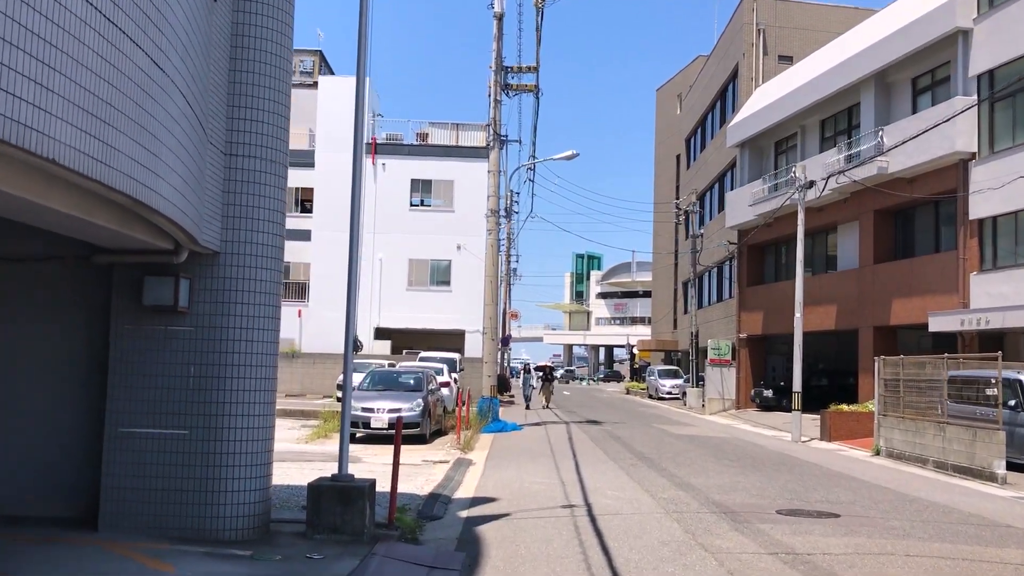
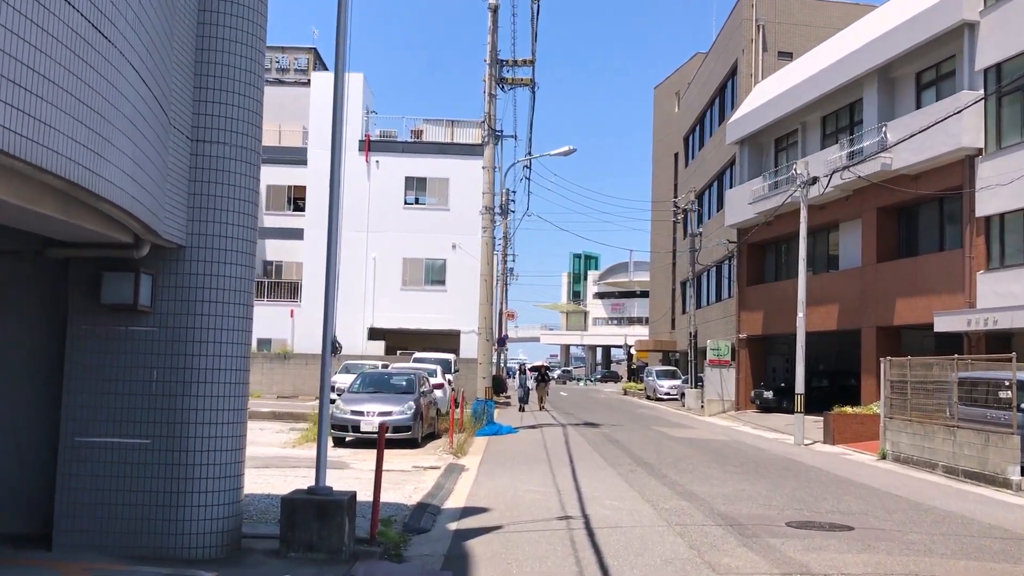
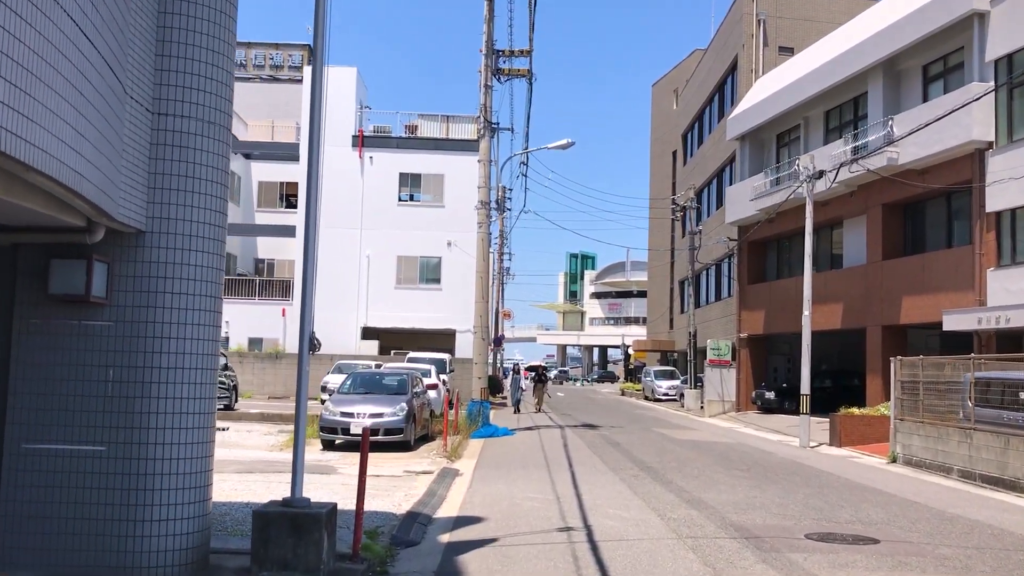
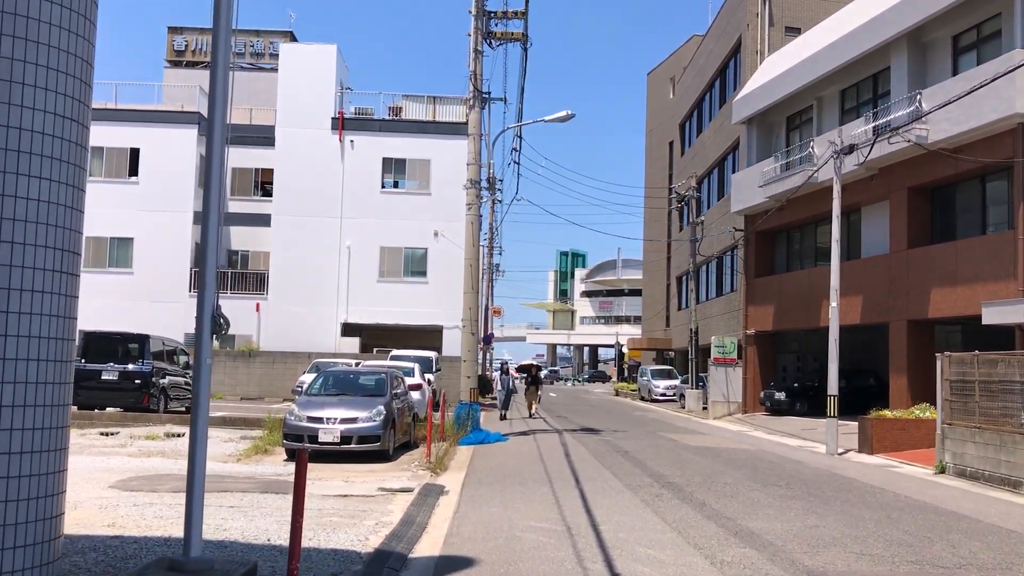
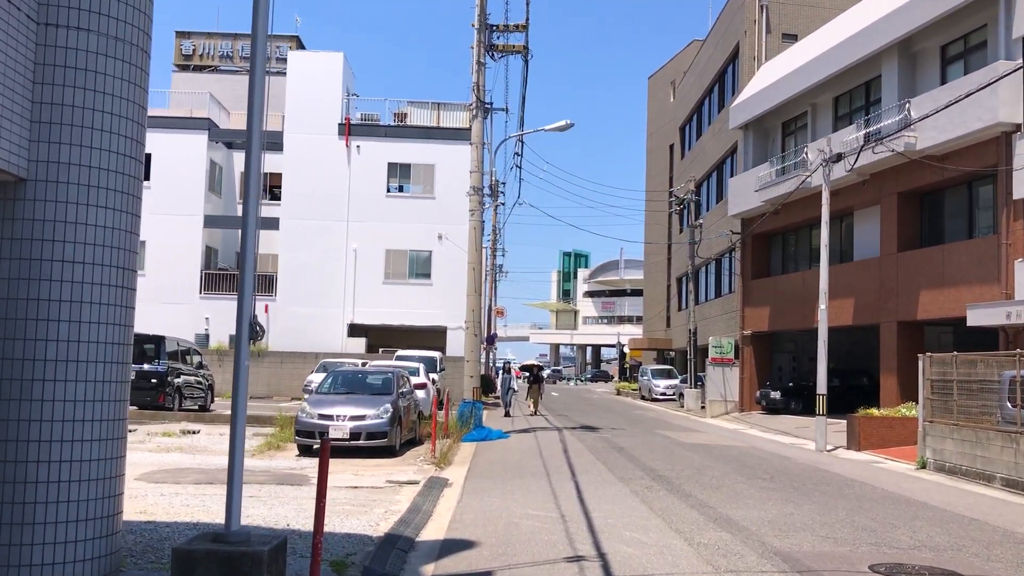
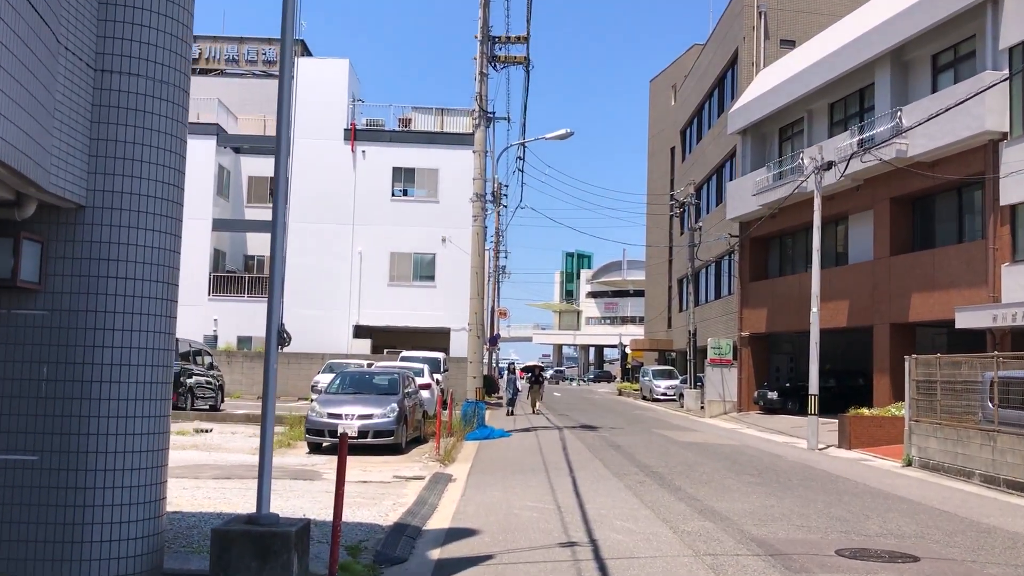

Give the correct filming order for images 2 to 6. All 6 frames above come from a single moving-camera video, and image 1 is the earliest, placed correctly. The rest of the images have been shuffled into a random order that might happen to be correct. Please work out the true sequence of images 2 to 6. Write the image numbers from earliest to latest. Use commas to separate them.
2, 3, 6, 5, 4
